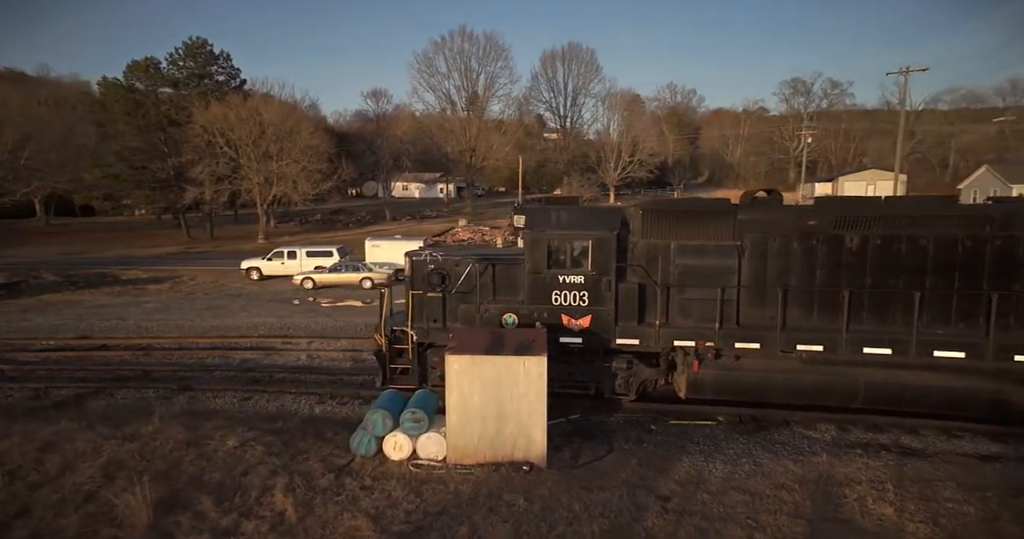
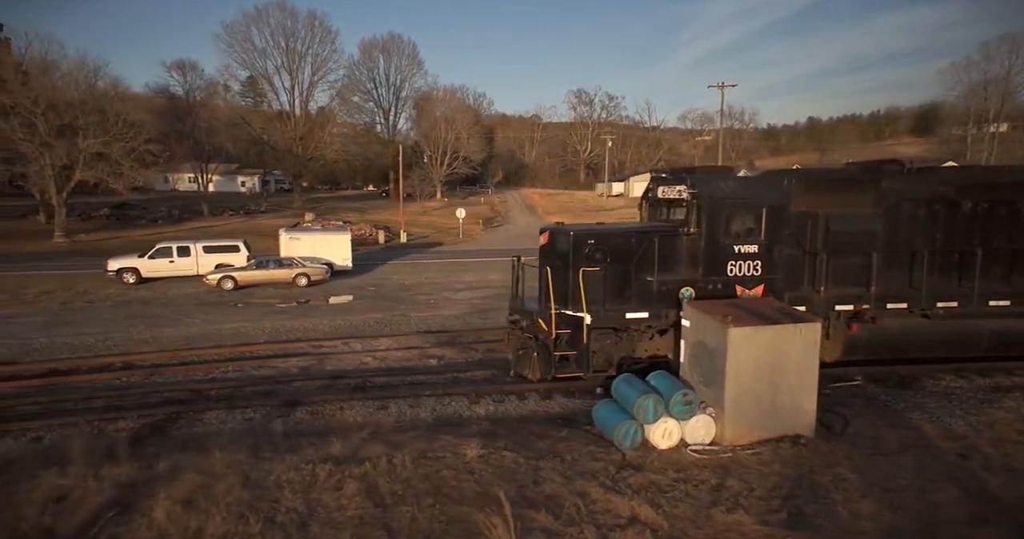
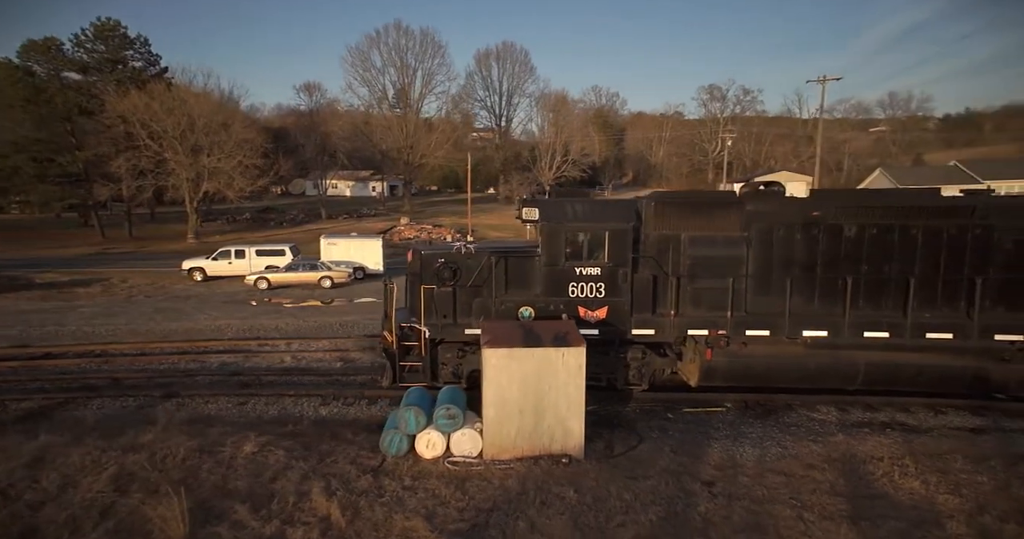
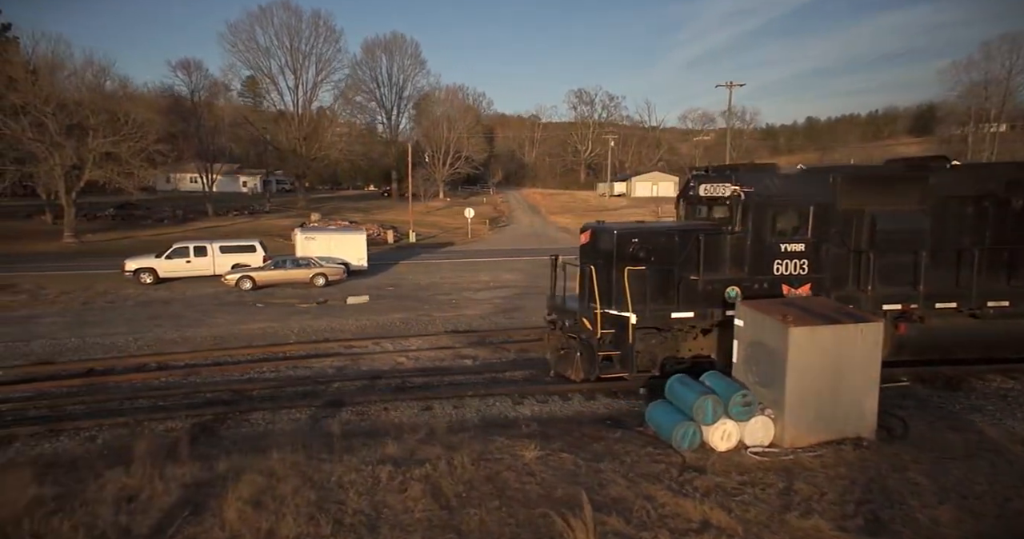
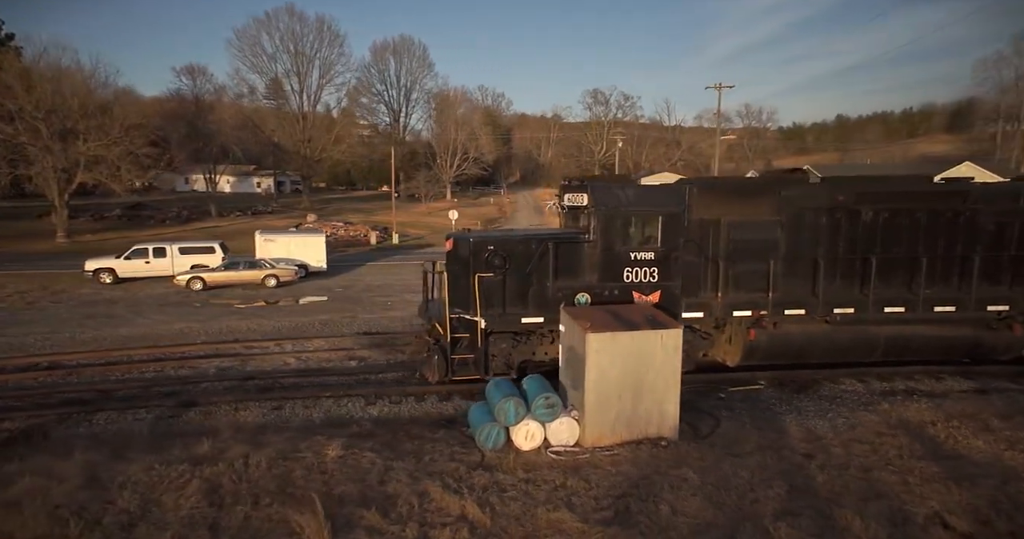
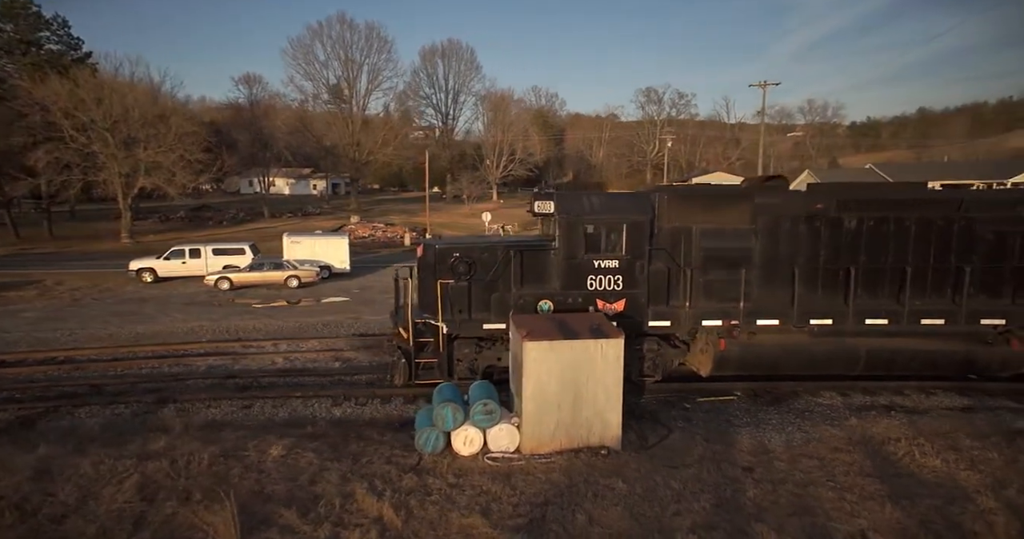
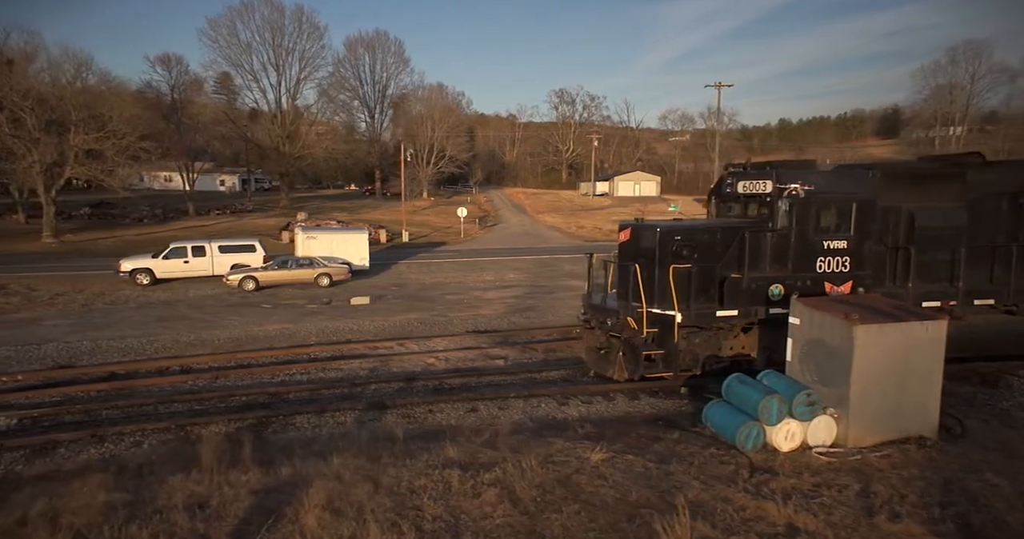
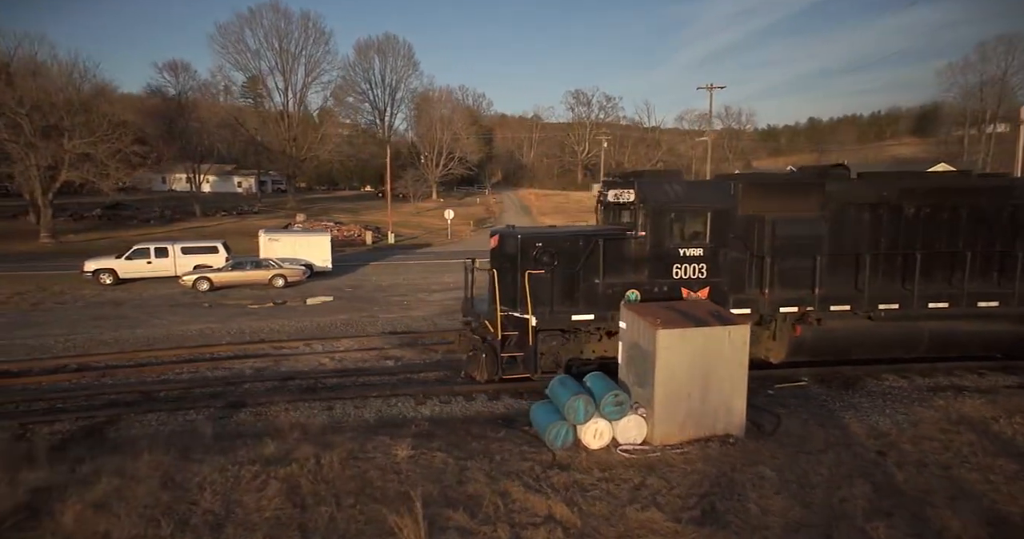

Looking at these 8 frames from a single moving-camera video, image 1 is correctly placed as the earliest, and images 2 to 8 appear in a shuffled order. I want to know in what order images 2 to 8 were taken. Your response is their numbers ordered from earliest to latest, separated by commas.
3, 6, 5, 8, 2, 4, 7
